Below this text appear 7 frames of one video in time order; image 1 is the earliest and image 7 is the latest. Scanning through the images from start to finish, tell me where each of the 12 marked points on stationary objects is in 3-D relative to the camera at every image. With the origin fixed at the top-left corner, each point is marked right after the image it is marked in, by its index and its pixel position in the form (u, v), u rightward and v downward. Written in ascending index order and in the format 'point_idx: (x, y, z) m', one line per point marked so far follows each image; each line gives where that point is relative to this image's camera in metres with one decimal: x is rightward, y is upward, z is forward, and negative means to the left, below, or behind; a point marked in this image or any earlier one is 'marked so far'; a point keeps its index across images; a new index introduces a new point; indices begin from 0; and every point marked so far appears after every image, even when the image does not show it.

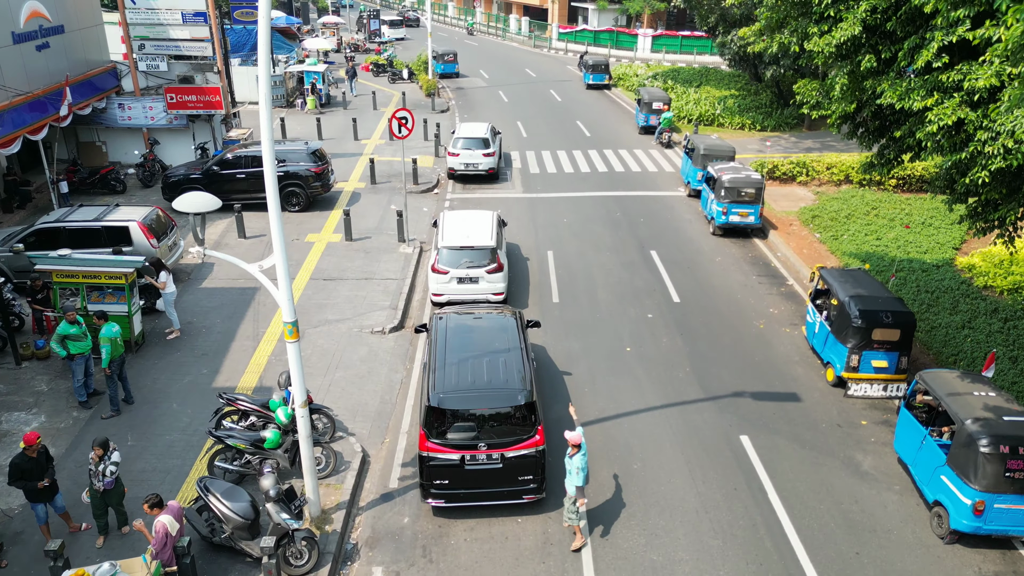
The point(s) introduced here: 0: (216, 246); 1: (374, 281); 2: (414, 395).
0: (-8.7, +1.2, +18.4) m
1: (-3.7, +0.2, +16.8) m
2: (-2.0, -2.2, +12.6) m
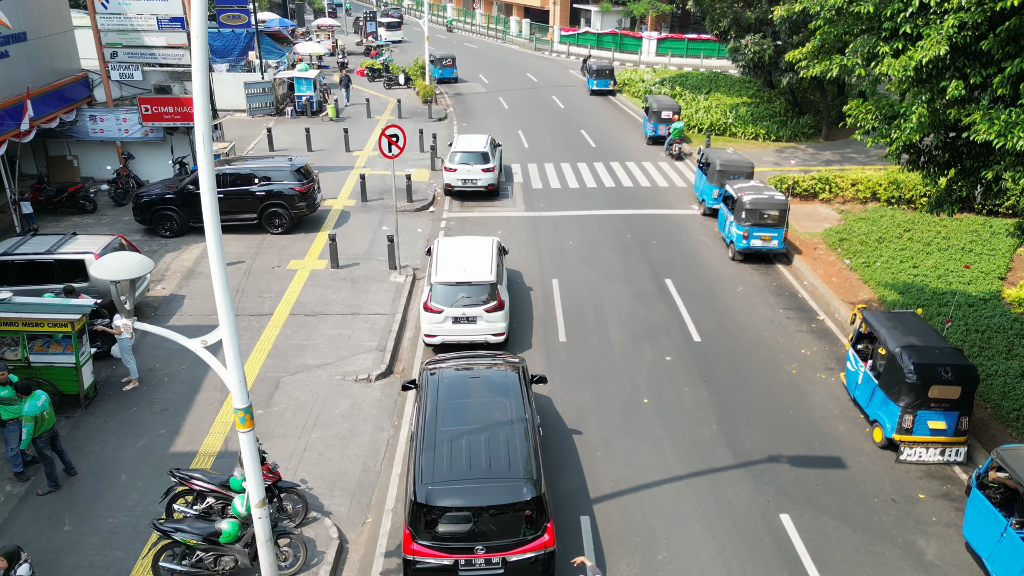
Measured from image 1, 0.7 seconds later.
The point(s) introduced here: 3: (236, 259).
0: (-8.7, +0.3, +16.8) m
1: (-3.7, -0.7, +15.1) m
2: (-1.9, -3.0, +11.0) m
3: (-7.8, +0.8, +17.8) m
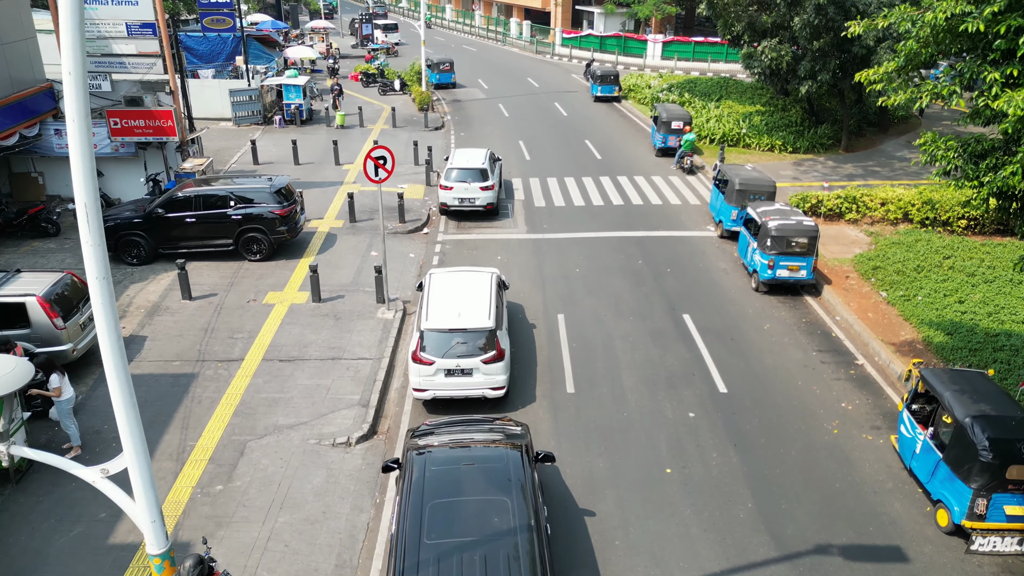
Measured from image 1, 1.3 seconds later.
0: (-8.6, -0.6, +15.1) m
1: (-3.7, -1.6, +13.5) m
2: (-1.9, -3.9, +9.3) m
3: (-7.8, -0.1, +16.1) m
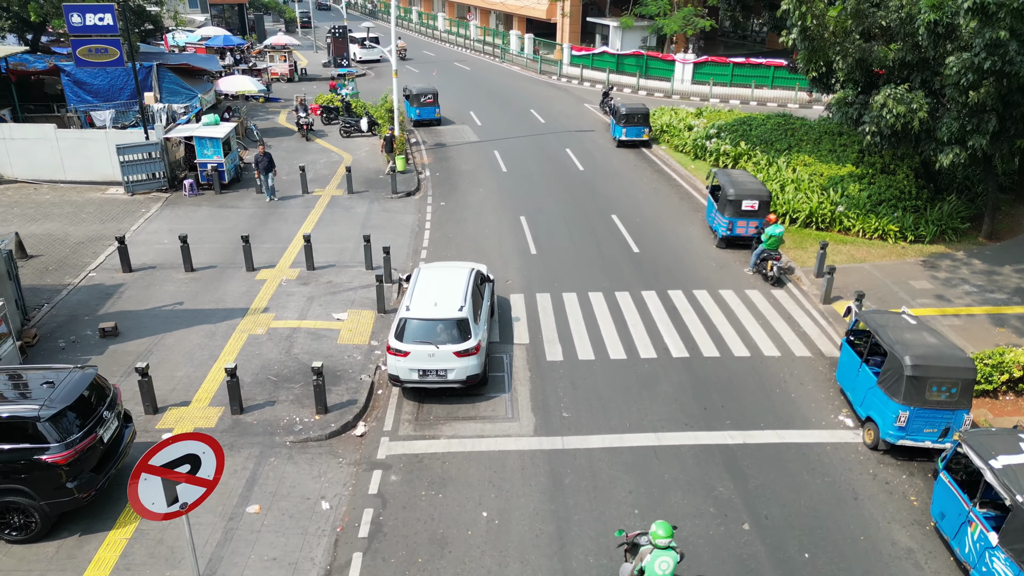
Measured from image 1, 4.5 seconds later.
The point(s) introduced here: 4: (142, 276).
0: (-8.7, -5.1, +6.7) m
1: (-3.7, -6.1, +5.1) m
2: (-2.0, -8.4, +0.9) m
3: (-7.9, -4.6, +7.7) m
4: (-9.8, +0.3, +16.7) m
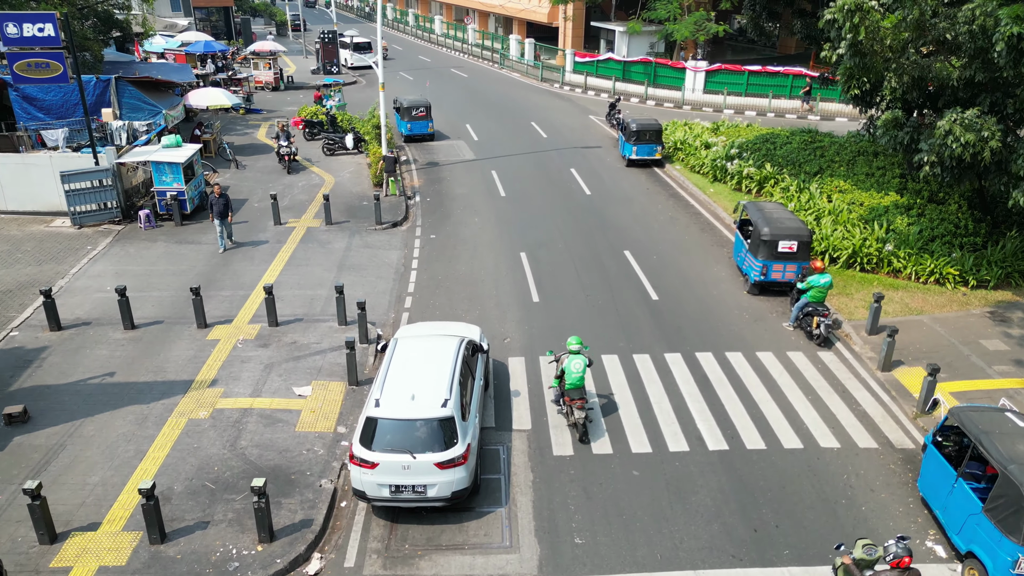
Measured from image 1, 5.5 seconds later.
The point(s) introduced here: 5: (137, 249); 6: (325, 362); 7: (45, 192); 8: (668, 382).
0: (-8.7, -6.4, +4.1) m
1: (-3.7, -7.5, +2.4) m
2: (-2.0, -9.8, -1.7) m
3: (-7.9, -6.0, +5.1) m
4: (-9.9, -1.1, +14.0) m
5: (-10.9, +1.2, +18.2) m
6: (-4.0, -1.6, +13.5) m
7: (-14.7, +3.0, +19.7) m
8: (+3.2, -2.0, +13.2) m
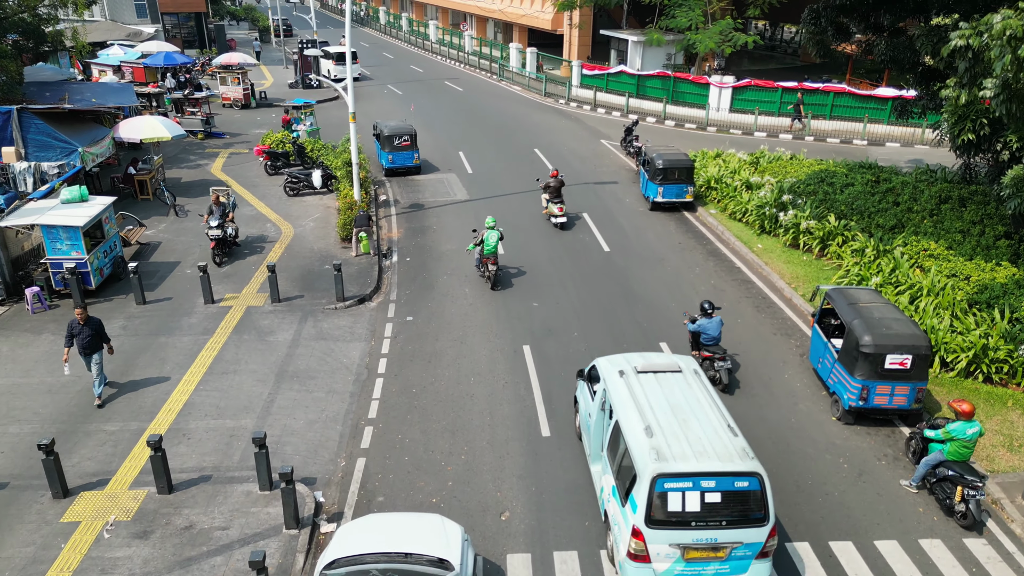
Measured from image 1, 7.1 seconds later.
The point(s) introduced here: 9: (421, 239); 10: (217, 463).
0: (-8.7, -8.8, -0.5) m
1: (-3.7, -9.8, -2.1) m
2: (-2.0, -12.2, -6.3) m
3: (-7.9, -8.4, +0.5) m
4: (-9.9, -3.5, +9.5) m
5: (-10.9, -1.3, +13.6) m
6: (-4.0, -4.0, +8.9) m
7: (-14.7, +0.6, +15.1) m
8: (+3.2, -4.4, +8.6) m
9: (-2.9, +1.5, +19.7) m
10: (-5.1, -2.9, +10.7) m
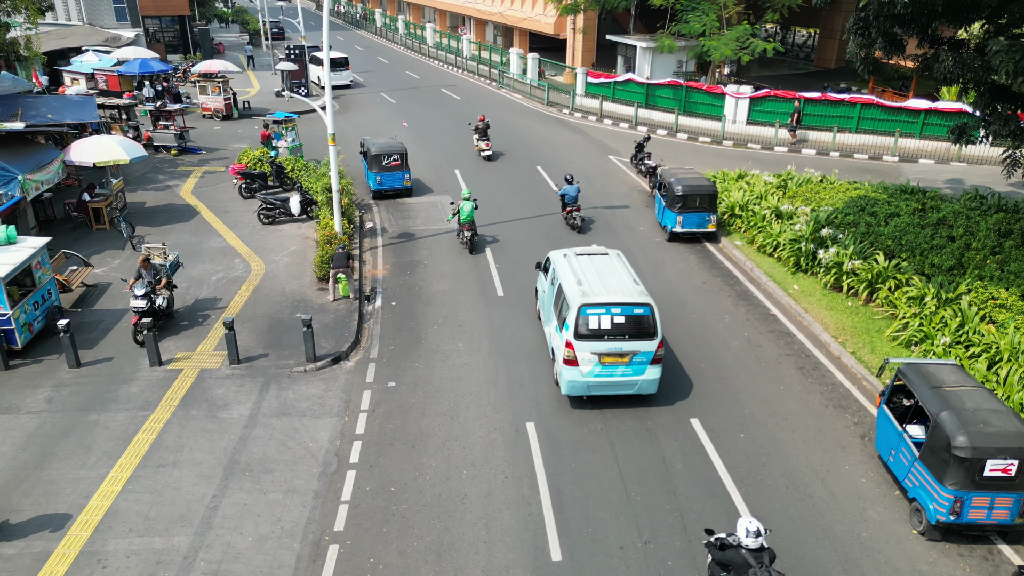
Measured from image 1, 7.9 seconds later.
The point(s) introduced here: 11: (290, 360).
0: (-8.7, -10.1, -2.8) m
1: (-3.7, -11.1, -4.5) m
2: (-2.0, -13.4, -8.7) m
3: (-7.9, -9.6, -1.9) m
4: (-9.8, -4.7, +7.1) m
5: (-10.9, -2.5, +11.3) m
6: (-4.0, -5.2, +6.6) m
7: (-14.6, -0.7, +12.7) m
8: (+3.2, -5.6, +6.2) m
9: (-2.9, +0.3, +17.4) m
10: (-5.0, -4.2, +8.4) m
11: (-4.8, -1.6, +13.6) m
